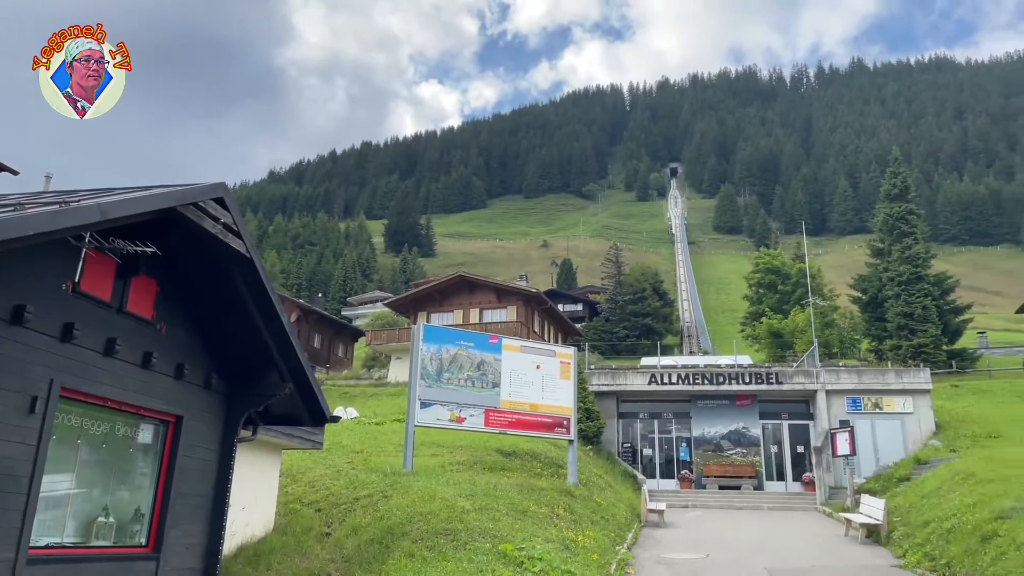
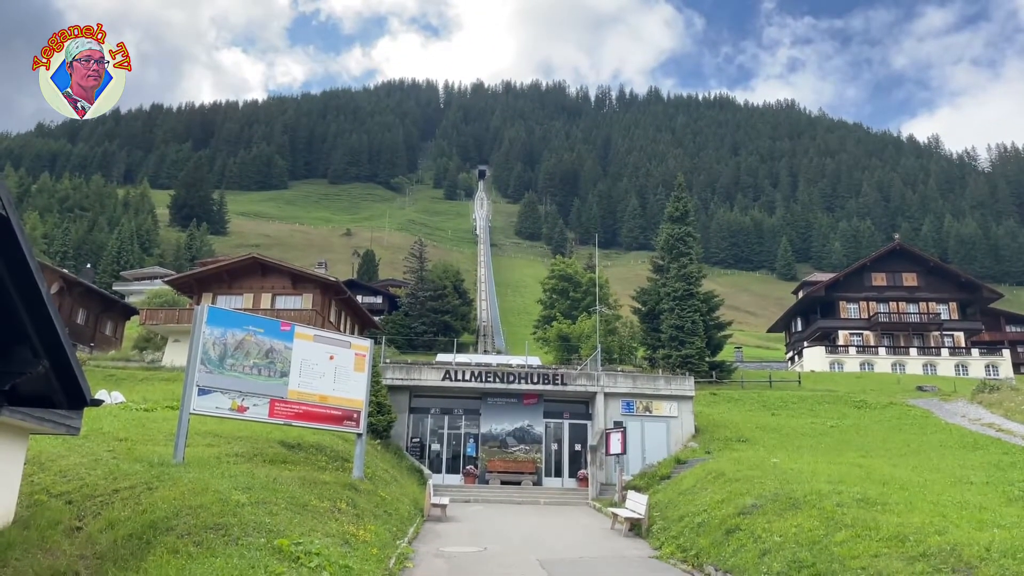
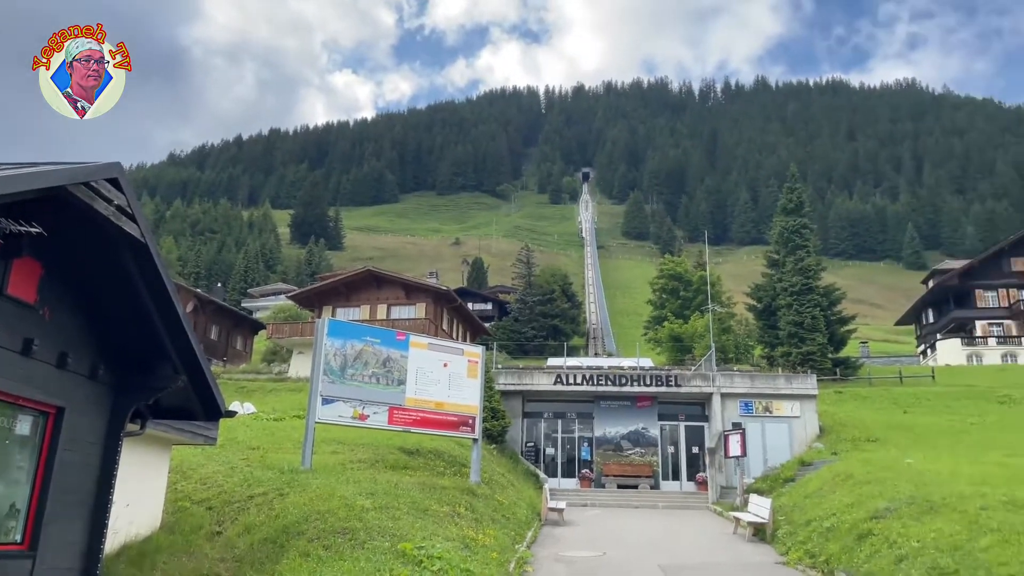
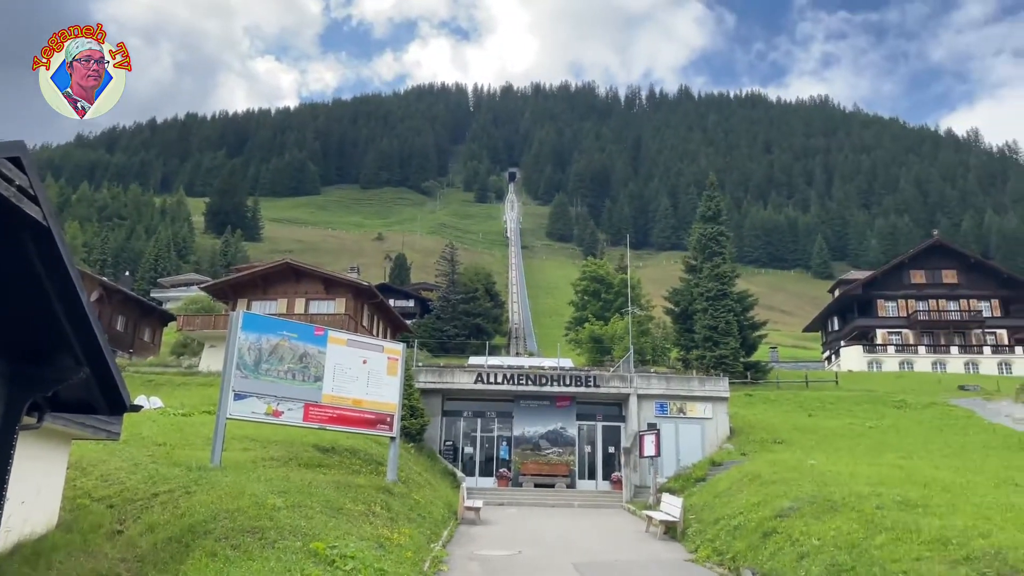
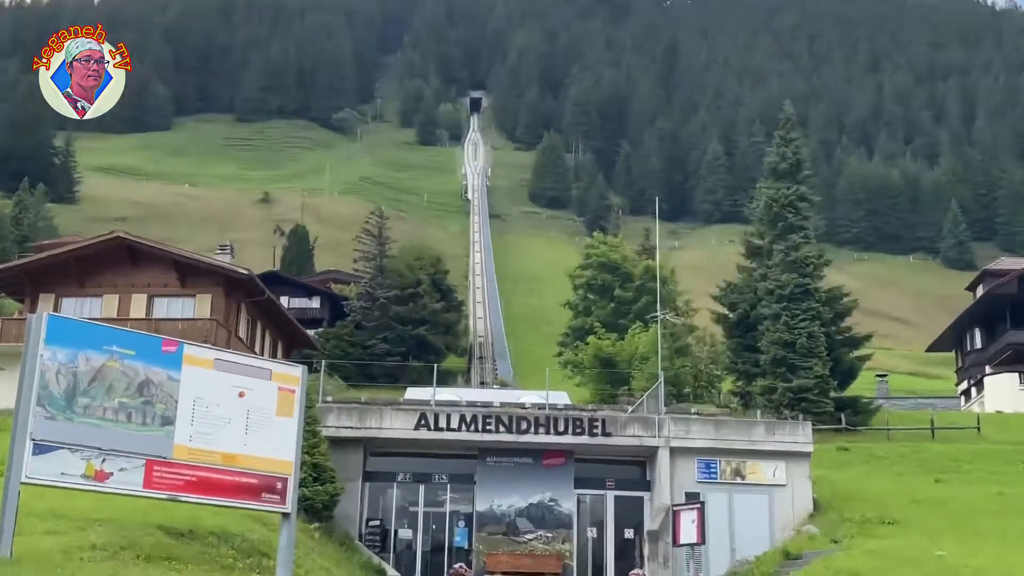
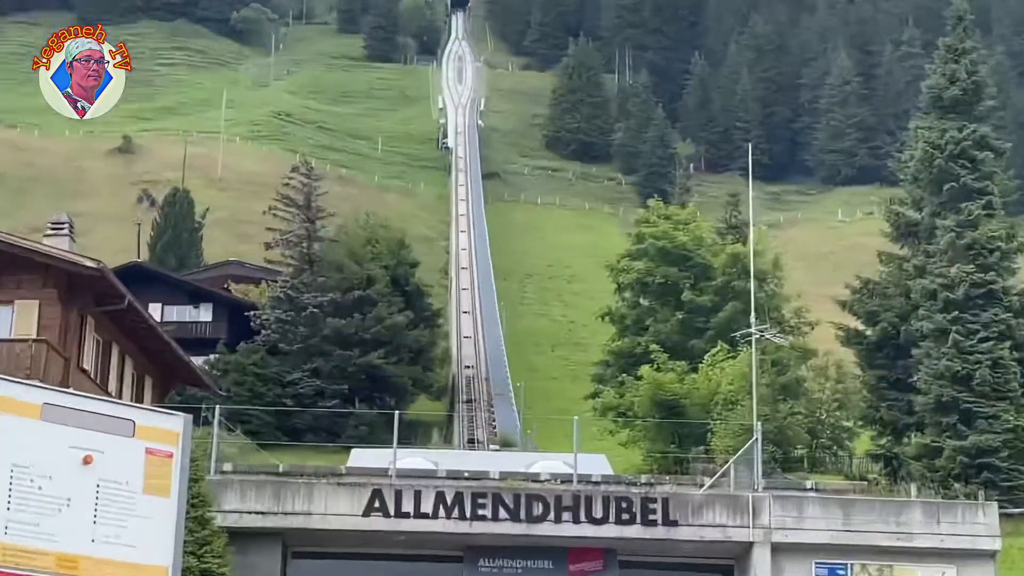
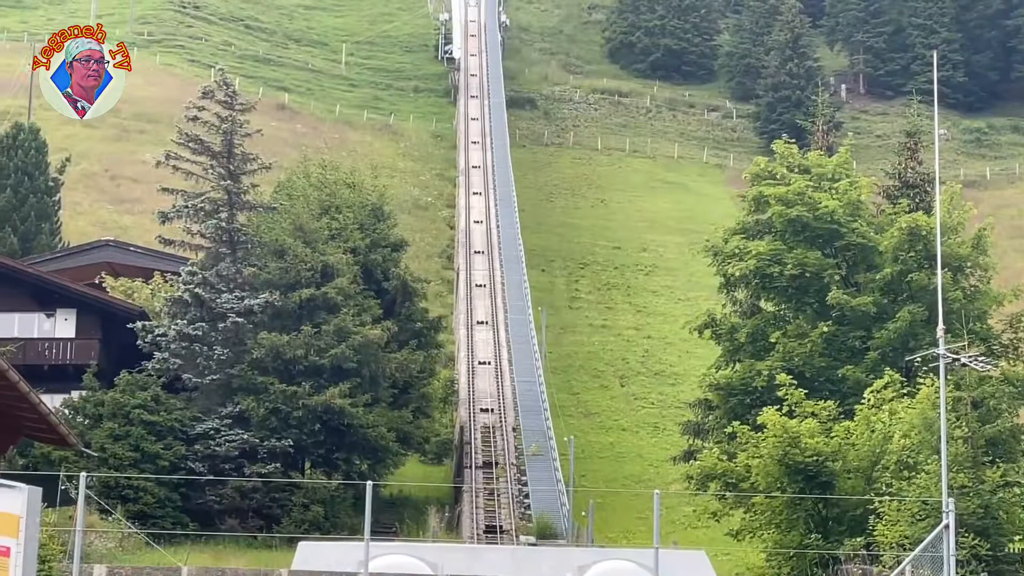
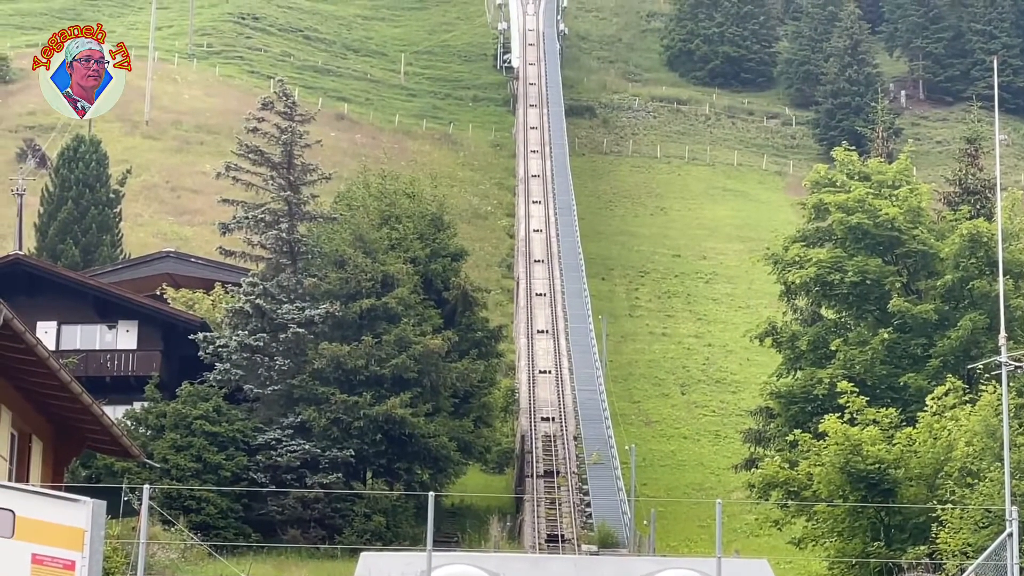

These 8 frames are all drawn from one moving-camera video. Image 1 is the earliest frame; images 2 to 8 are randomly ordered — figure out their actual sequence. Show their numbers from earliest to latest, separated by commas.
3, 4, 2, 5, 6, 7, 8
